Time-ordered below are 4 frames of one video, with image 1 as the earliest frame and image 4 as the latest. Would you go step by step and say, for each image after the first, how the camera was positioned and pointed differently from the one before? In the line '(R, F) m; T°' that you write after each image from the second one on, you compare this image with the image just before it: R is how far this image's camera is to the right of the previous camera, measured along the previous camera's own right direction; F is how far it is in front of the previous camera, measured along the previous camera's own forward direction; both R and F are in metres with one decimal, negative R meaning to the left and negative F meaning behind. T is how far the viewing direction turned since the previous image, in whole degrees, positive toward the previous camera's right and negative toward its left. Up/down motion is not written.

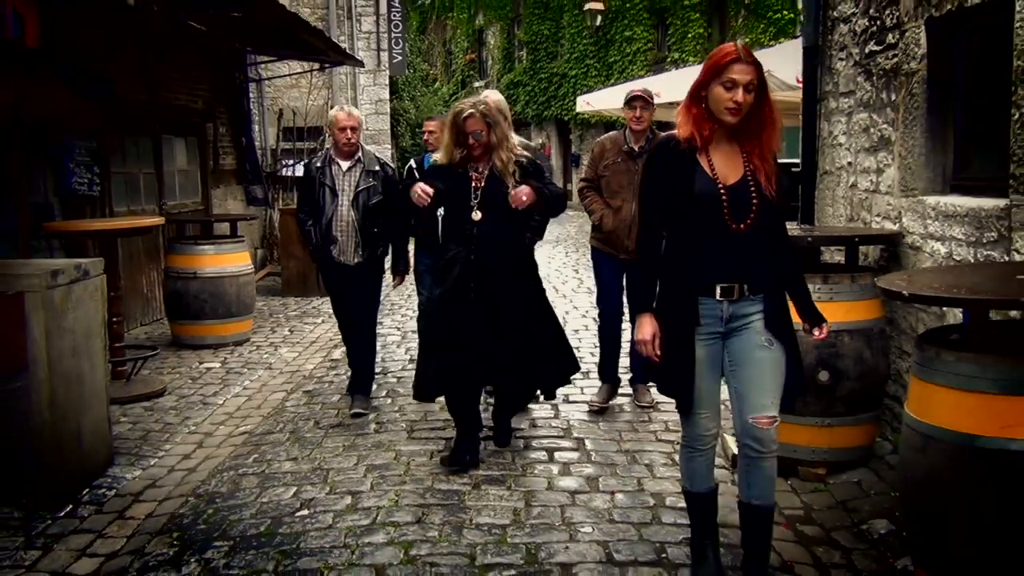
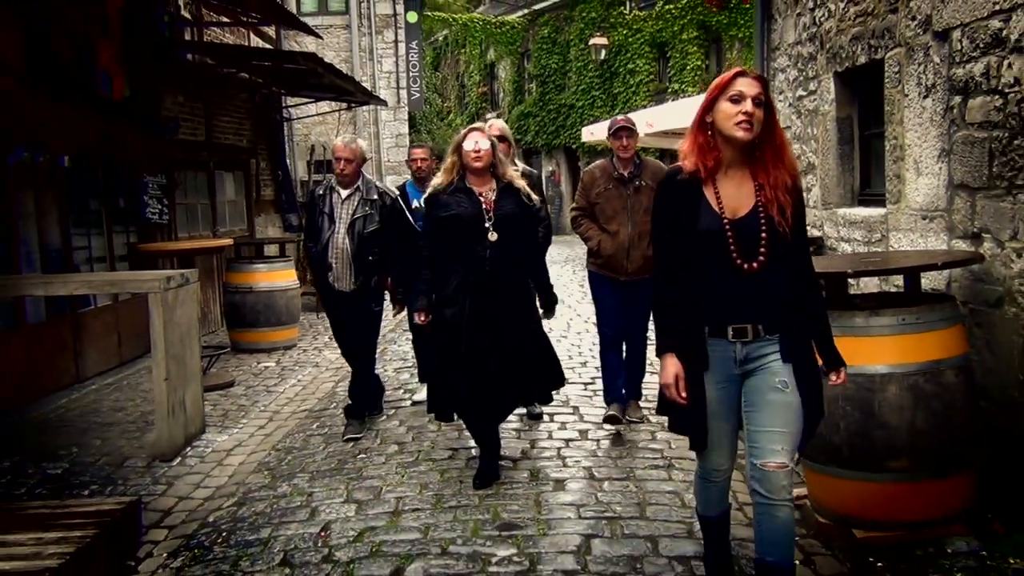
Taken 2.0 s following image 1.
(0.0, -1.1) m; -1°
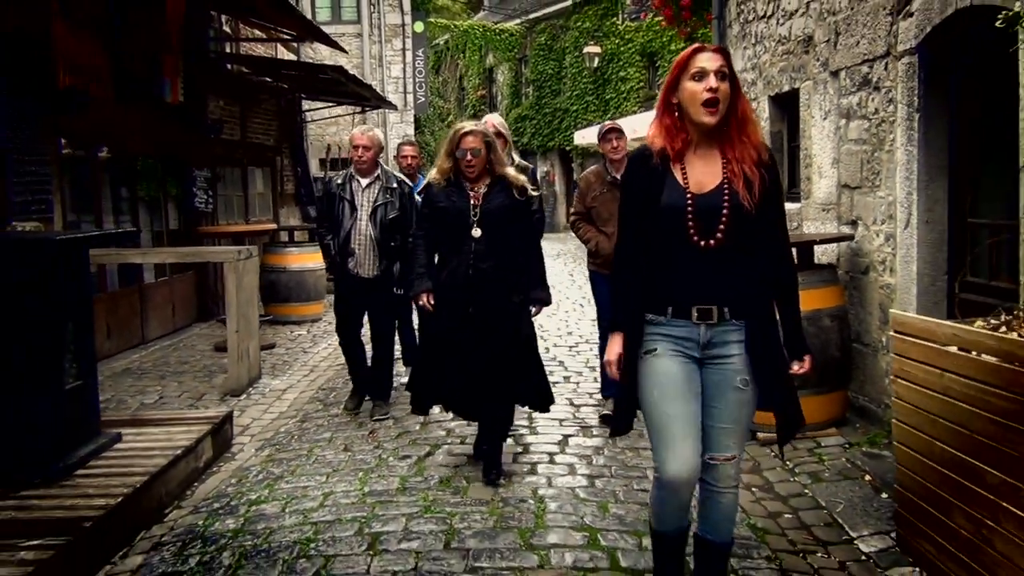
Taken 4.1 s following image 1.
(0.0, -1.3) m; 0°
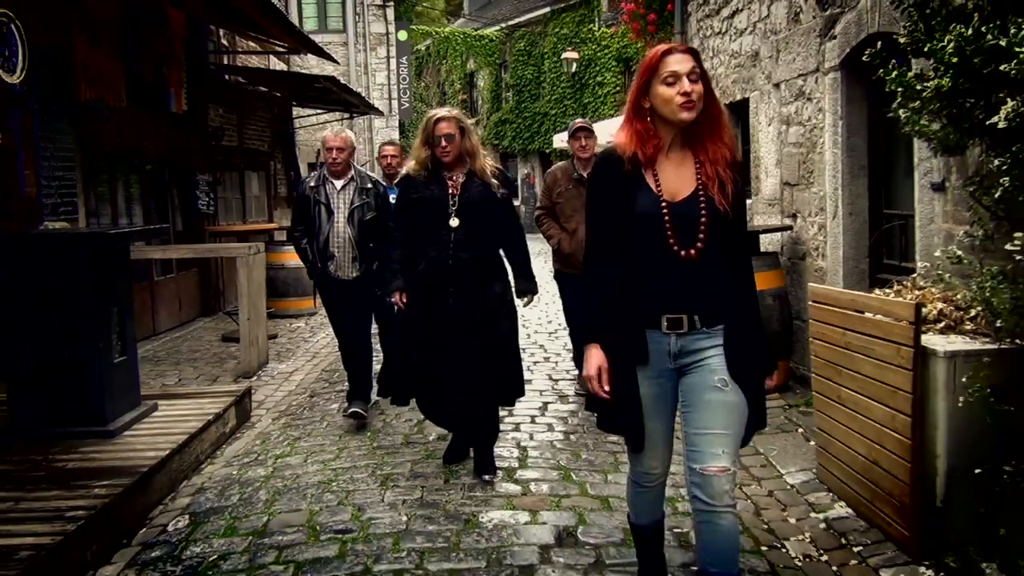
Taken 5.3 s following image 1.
(0.0, -0.7) m; +1°
